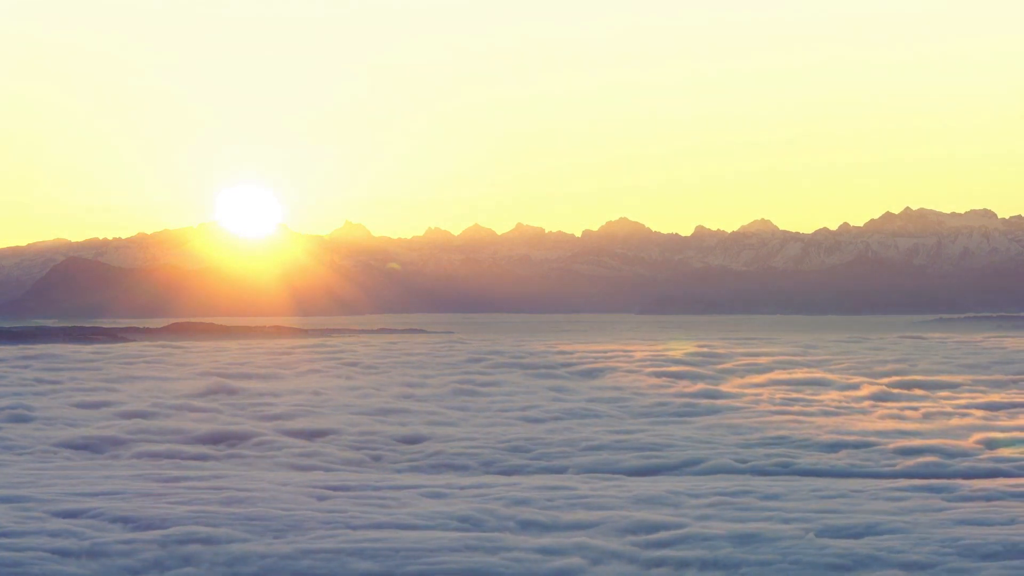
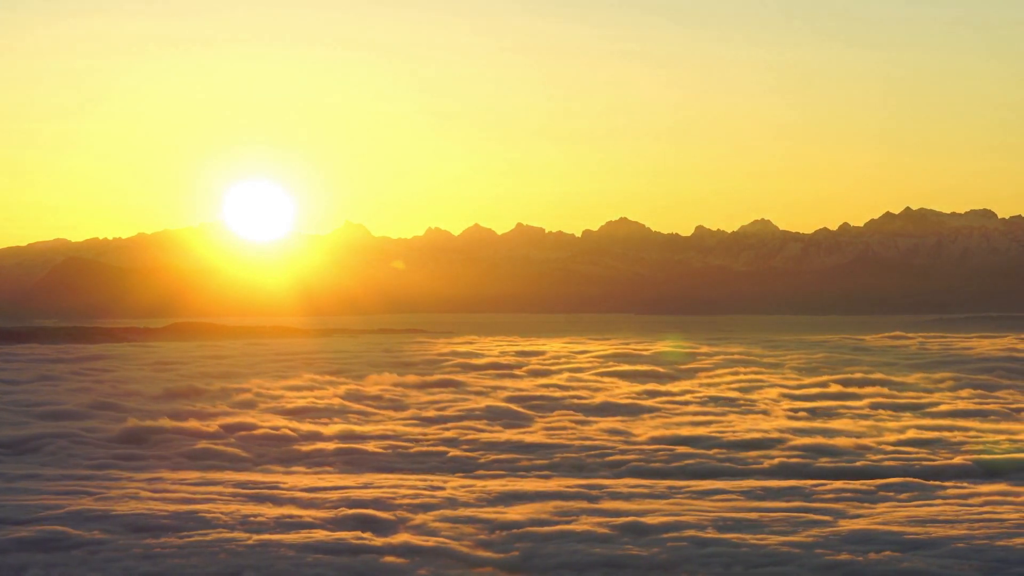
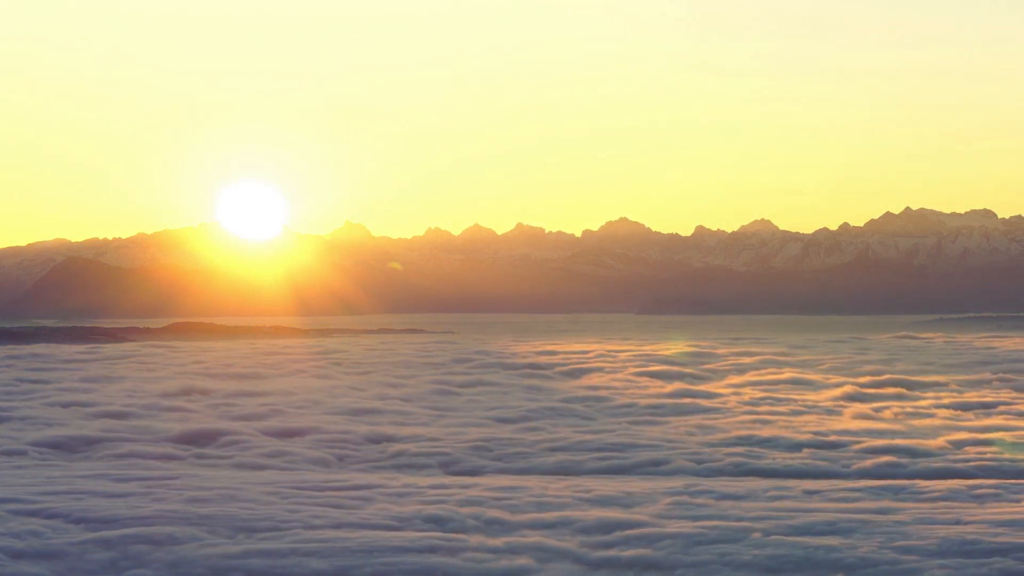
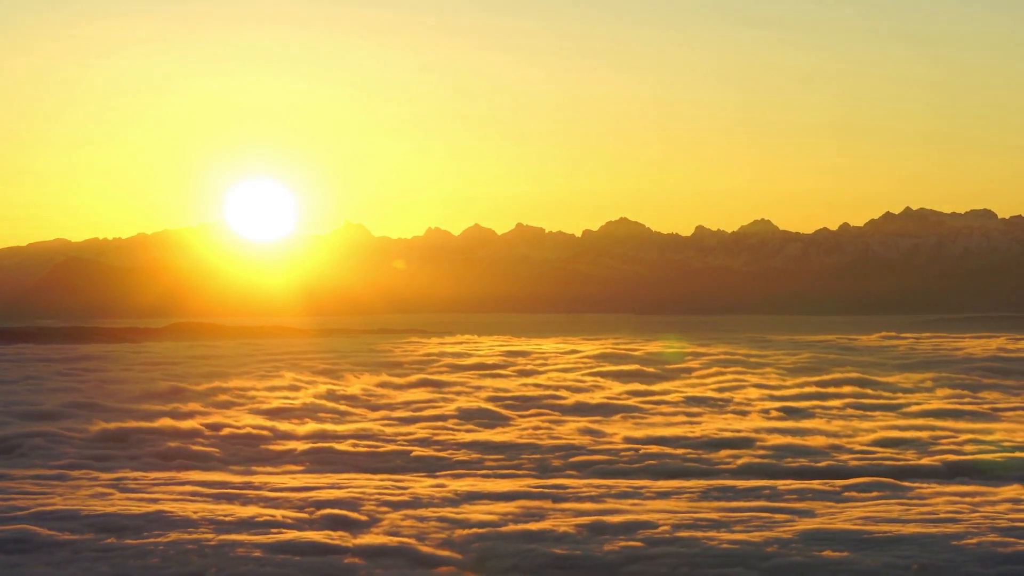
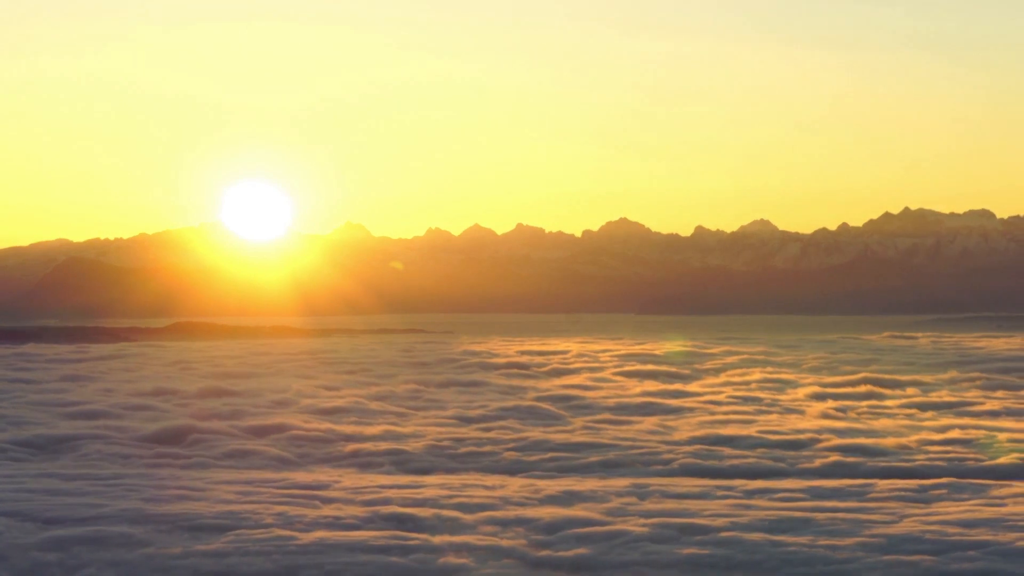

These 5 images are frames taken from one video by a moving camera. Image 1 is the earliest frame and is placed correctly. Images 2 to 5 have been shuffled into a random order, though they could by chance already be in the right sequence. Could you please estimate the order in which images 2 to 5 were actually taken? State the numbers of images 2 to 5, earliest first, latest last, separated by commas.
3, 5, 2, 4
